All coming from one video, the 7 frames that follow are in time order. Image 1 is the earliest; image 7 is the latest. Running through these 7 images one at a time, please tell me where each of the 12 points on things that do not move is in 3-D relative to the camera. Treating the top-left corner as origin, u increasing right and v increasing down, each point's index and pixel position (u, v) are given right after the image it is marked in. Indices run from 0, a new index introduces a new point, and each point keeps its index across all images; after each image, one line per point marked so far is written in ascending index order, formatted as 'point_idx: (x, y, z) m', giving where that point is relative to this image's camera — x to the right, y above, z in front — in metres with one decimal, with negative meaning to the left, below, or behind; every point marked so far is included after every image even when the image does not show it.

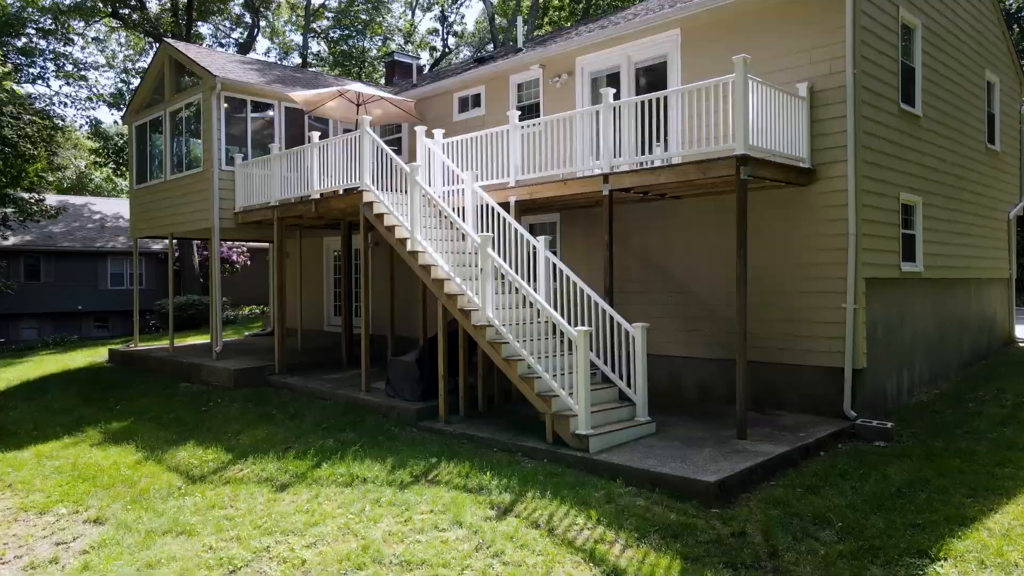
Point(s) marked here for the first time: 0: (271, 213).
0: (-3.9, +1.2, +11.7) m
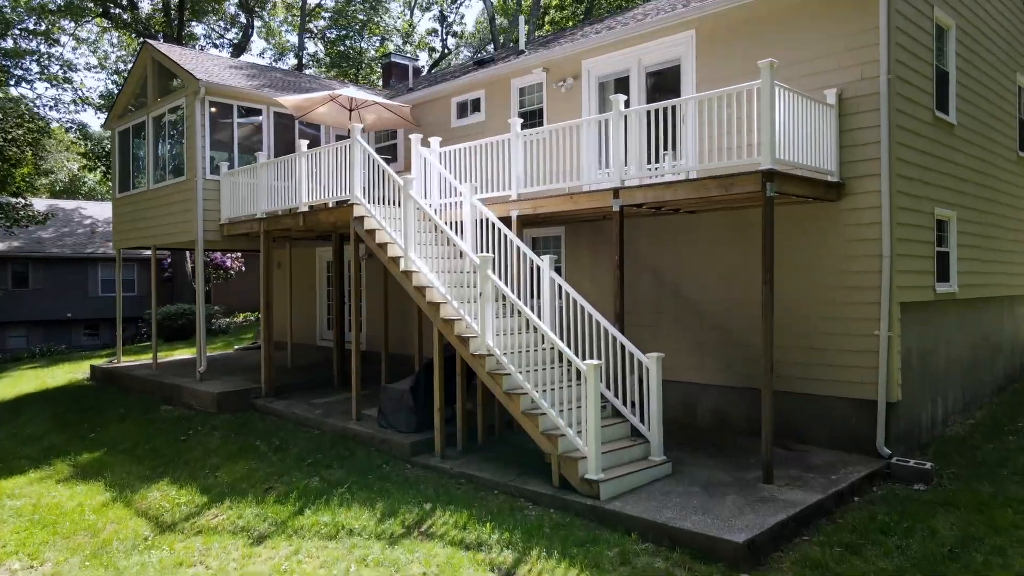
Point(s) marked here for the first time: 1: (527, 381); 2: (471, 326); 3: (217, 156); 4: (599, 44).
0: (-3.9, +0.9, +11.0) m
1: (+0.1, -0.9, +7.1) m
2: (-0.4, -0.4, +7.7) m
3: (-4.9, +2.2, +11.9) m
4: (+1.2, +3.3, +9.7) m
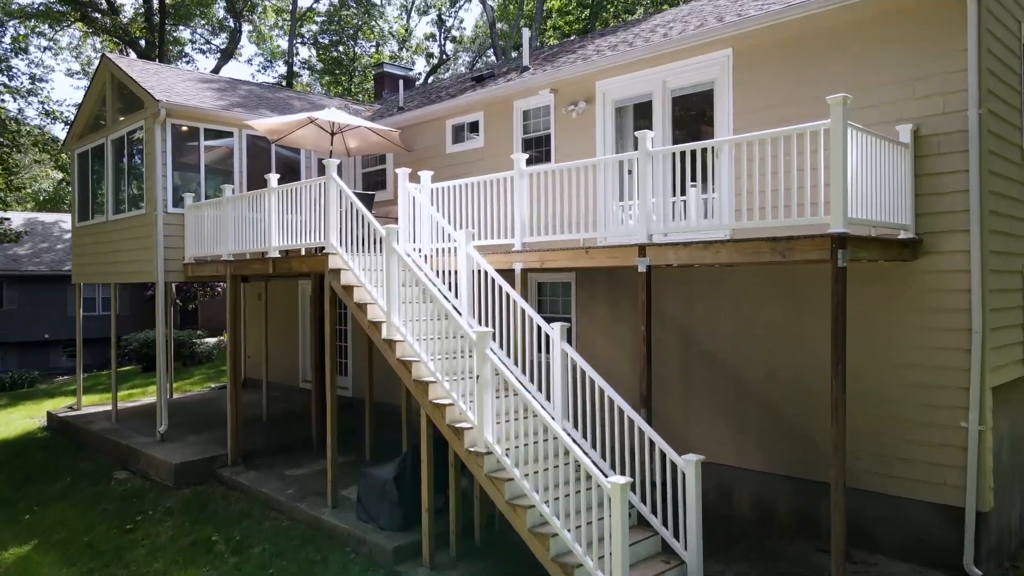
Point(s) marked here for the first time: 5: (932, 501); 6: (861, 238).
0: (-3.9, +0.3, +9.6) m
1: (+0.2, -1.6, +5.8) m
2: (-0.4, -1.1, +6.3) m
3: (-4.9, +1.5, +10.6) m
4: (+1.2, +2.6, +8.3) m
5: (+3.6, -1.8, +6.2) m
6: (+2.7, +0.4, +5.5) m
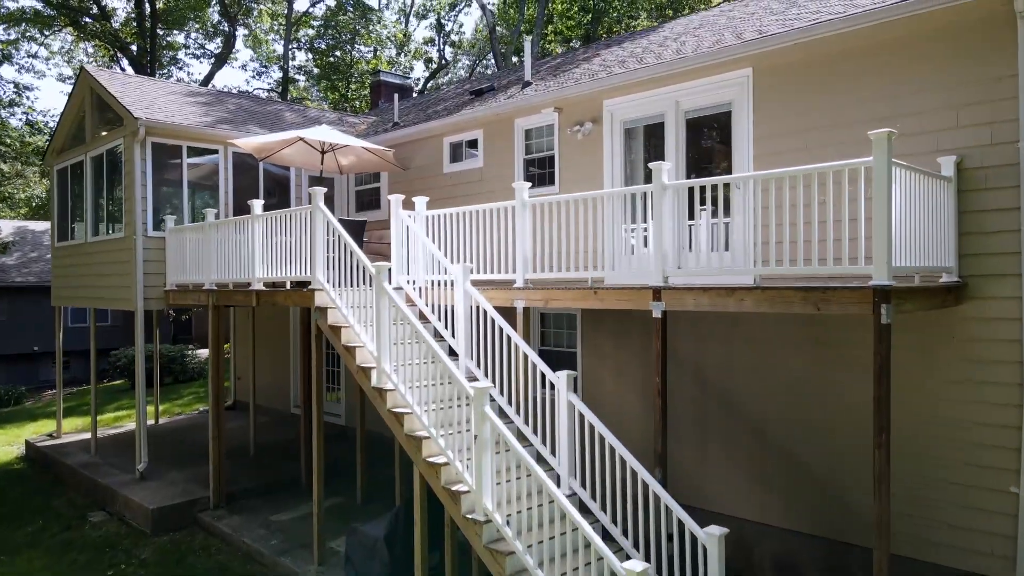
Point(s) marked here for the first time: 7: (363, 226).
0: (-3.9, -0.1, +9.0) m
1: (+0.2, -2.0, +5.2) m
2: (-0.4, -1.5, +5.7) m
3: (-4.9, +1.1, +10.0) m
4: (+1.2, +2.2, +7.7) m
5: (+3.6, -2.2, +5.6) m
6: (+2.7, 0.0, +4.9) m
7: (-1.8, +0.7, +8.7) m
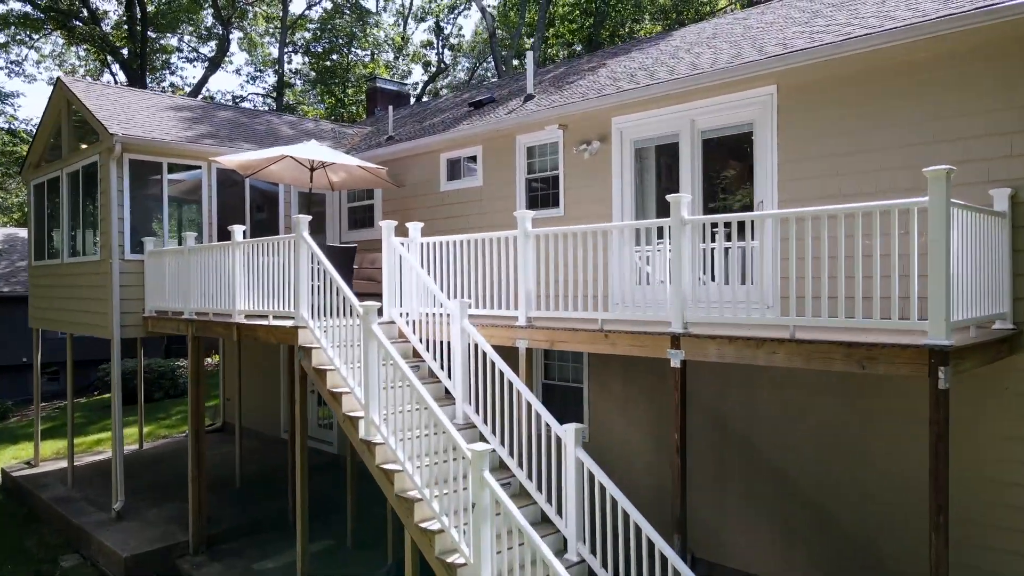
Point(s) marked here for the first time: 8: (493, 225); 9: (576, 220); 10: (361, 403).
0: (-3.8, -0.5, +8.4) m
1: (+0.2, -2.3, +4.6) m
2: (-0.4, -1.8, +5.1) m
3: (-4.9, +0.8, +9.4) m
4: (+1.2, +1.9, +7.1) m
5: (+3.6, -2.5, +5.0) m
6: (+2.7, -0.3, +4.3) m
7: (-1.8, +0.4, +8.1) m
8: (-0.2, +0.8, +8.9) m
9: (+0.7, +0.8, +7.9) m
10: (-1.3, -0.9, +5.9) m
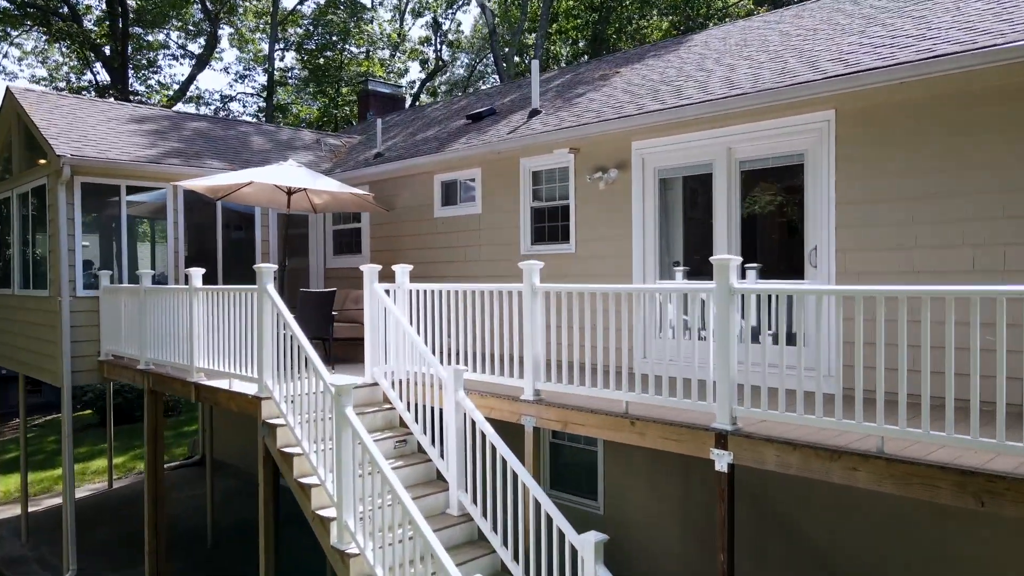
0: (-3.8, -0.9, +7.4) m
1: (+0.2, -2.8, +3.6) m
2: (-0.4, -2.3, +4.1) m
3: (-4.8, +0.3, +8.3) m
4: (+1.3, +1.4, +6.0) m
5: (+3.7, -3.0, +4.0) m
6: (+2.7, -0.8, +3.2) m
7: (-1.8, -0.1, +7.0) m
8: (-0.2, +0.3, +7.8) m
9: (+0.7, +0.3, +6.9) m
10: (-1.2, -1.4, +4.9) m
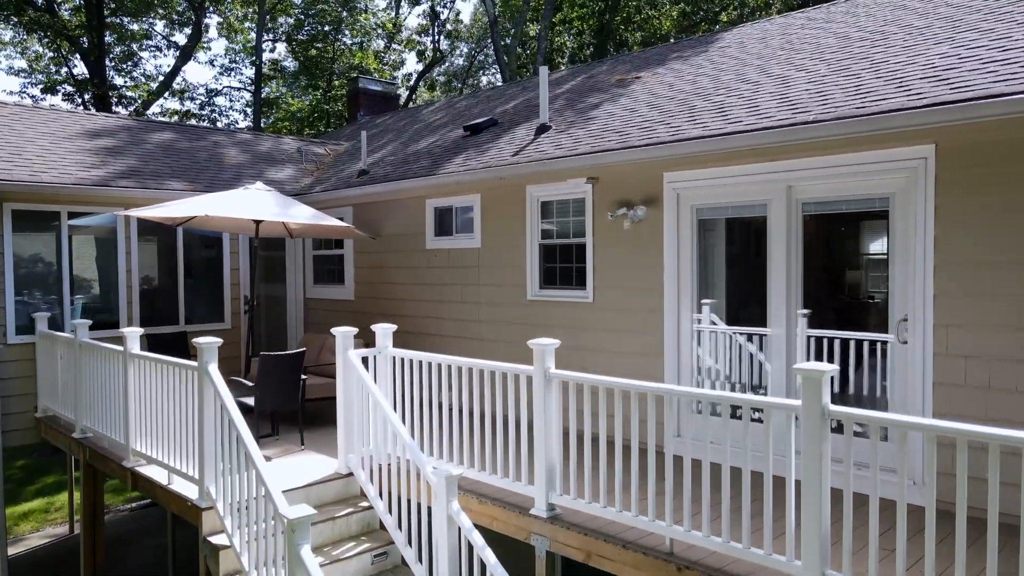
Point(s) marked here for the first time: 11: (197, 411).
0: (-3.8, -1.4, +6.3) m
1: (+0.3, -3.3, +2.5) m
2: (-0.3, -2.8, +3.0) m
3: (-4.8, -0.1, +7.2) m
4: (+1.3, +0.9, +4.9) m
5: (+3.7, -3.6, +2.9) m
6: (+2.8, -1.4, +2.1) m
7: (-1.7, -0.5, +5.9) m
8: (-0.2, -0.1, +6.7) m
9: (+0.8, -0.2, +5.7) m
10: (-1.2, -1.9, +3.8) m
11: (-1.9, -0.8, +4.4) m
